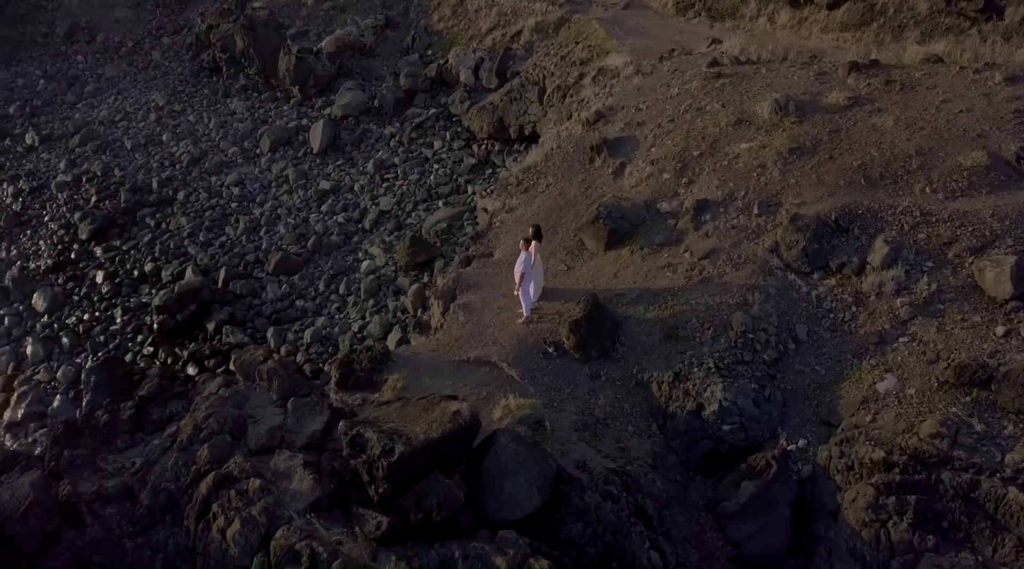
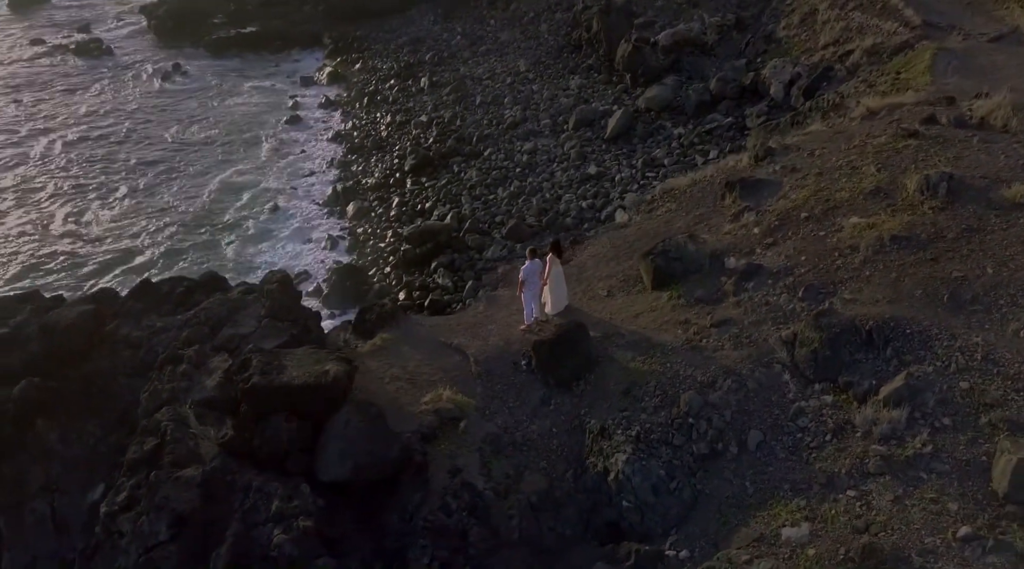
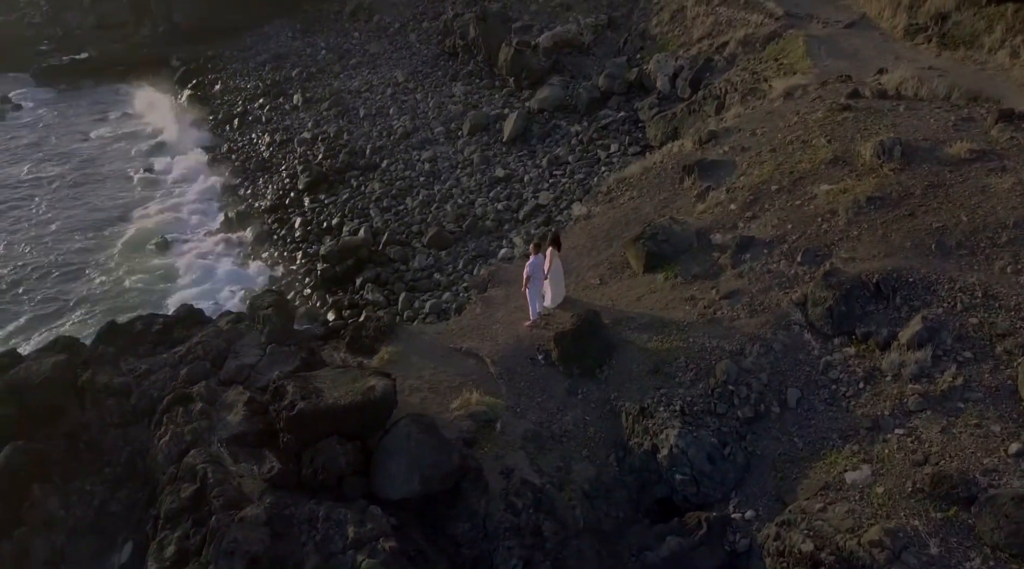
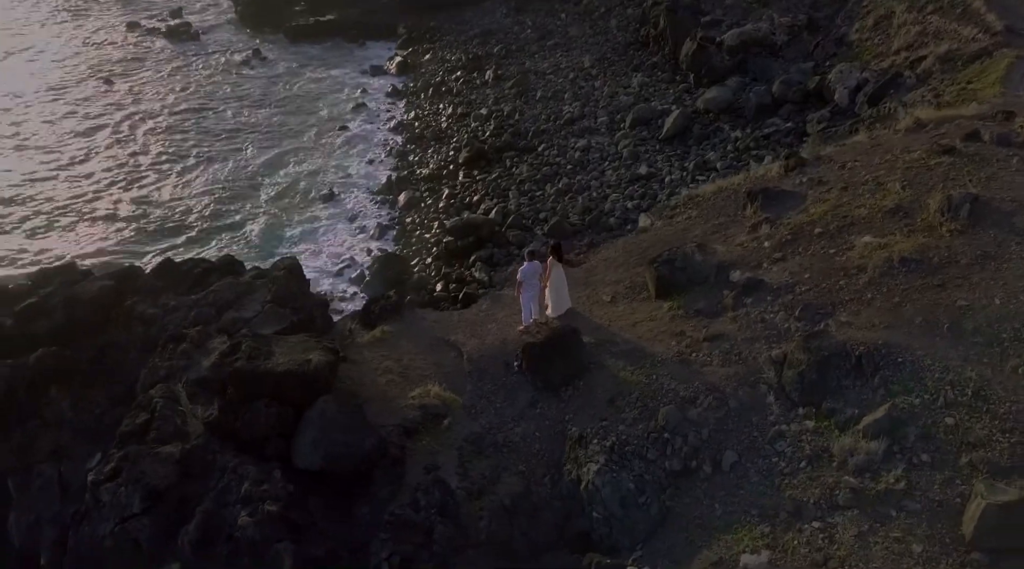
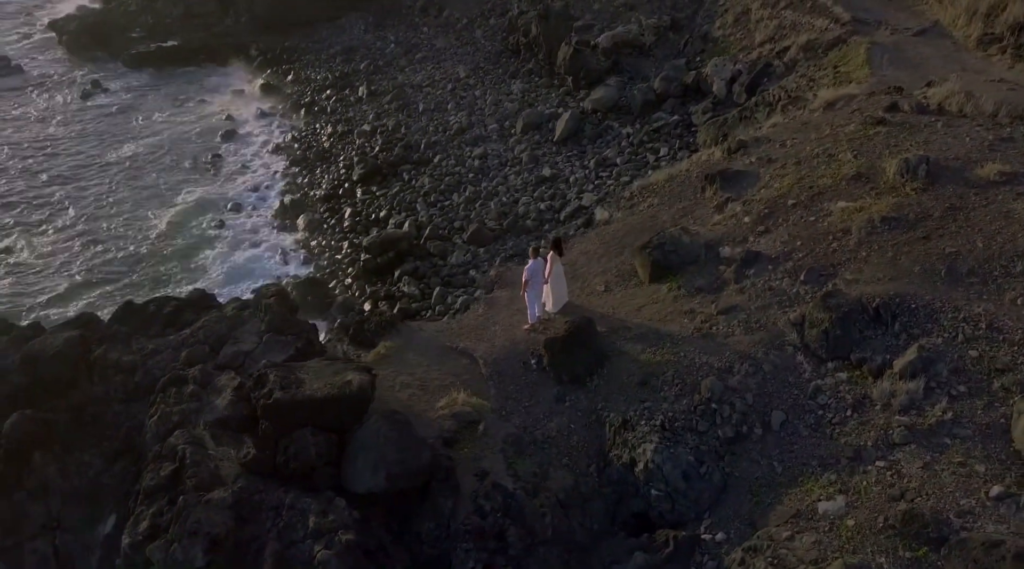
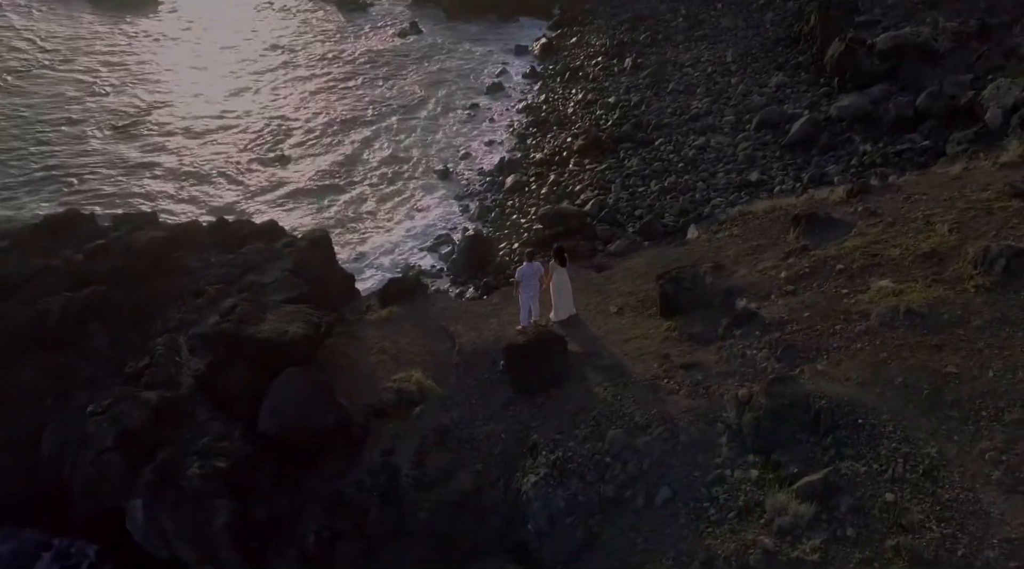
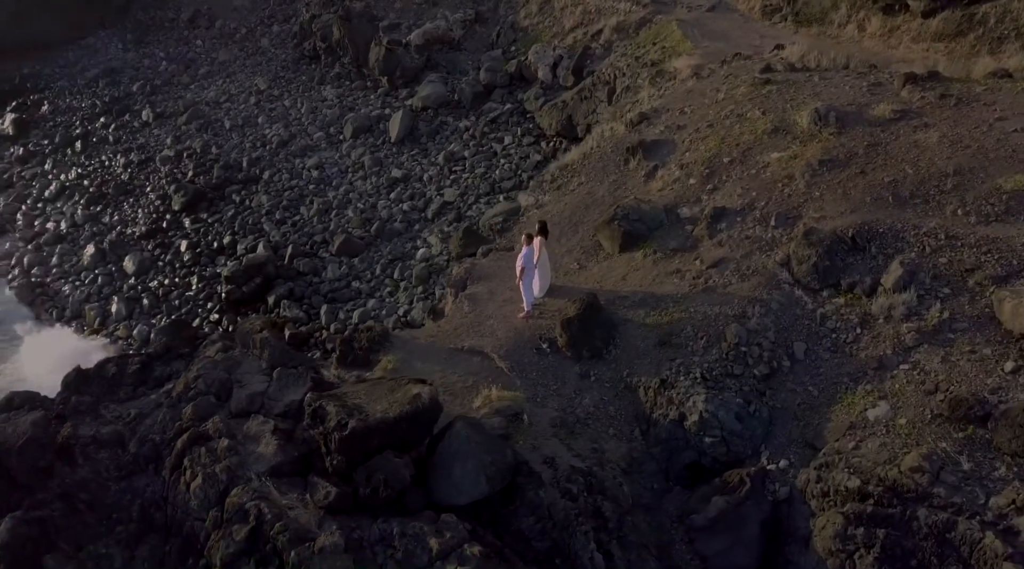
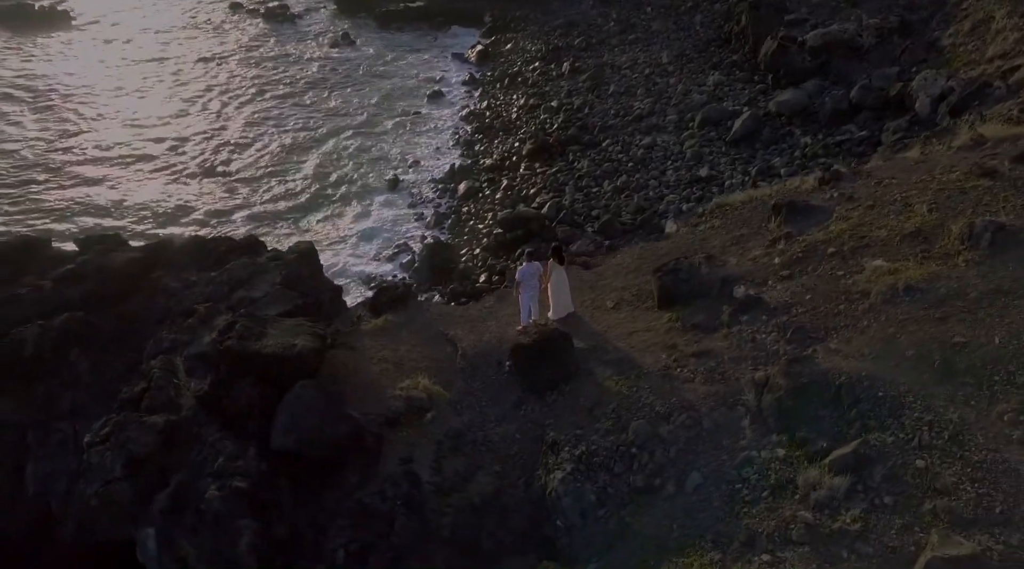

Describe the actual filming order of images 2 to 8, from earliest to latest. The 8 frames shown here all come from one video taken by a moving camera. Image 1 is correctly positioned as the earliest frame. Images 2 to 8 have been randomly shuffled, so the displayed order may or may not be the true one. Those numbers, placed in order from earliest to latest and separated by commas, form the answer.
7, 3, 5, 2, 4, 8, 6
